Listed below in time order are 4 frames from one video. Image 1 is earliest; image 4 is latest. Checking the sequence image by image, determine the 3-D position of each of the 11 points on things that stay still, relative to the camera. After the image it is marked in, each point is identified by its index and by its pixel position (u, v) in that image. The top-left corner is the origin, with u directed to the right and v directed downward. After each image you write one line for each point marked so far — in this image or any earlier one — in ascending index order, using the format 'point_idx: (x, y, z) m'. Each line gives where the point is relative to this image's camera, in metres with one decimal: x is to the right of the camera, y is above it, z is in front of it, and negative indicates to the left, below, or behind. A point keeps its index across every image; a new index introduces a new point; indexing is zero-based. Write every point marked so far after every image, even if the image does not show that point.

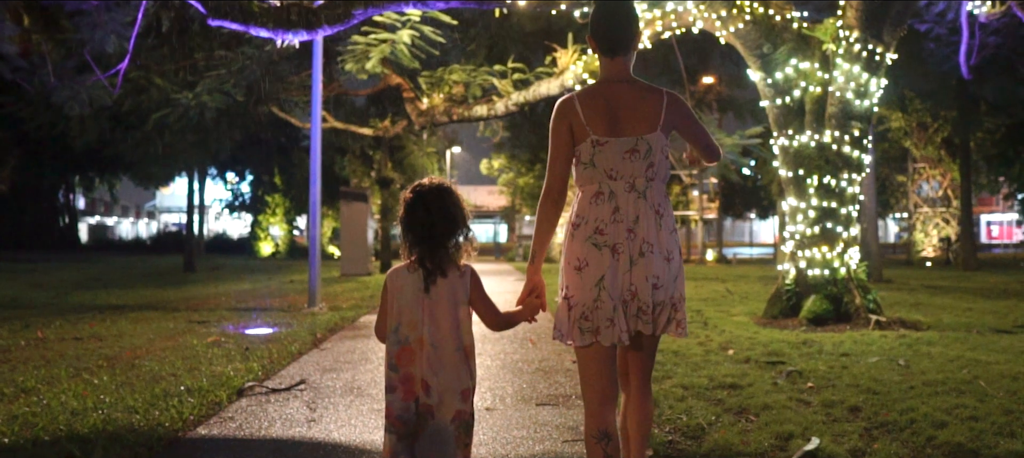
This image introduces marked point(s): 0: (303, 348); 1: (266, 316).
0: (-1.9, -1.1, +9.4) m
1: (-3.0, -1.1, +12.6) m
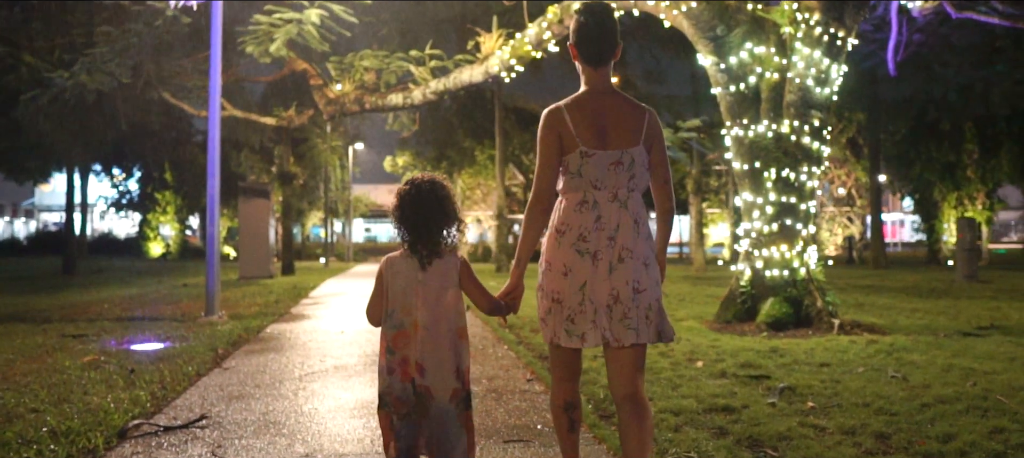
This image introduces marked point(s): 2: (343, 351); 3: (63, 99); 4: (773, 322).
0: (-2.4, -1.1, +7.8) m
1: (-3.8, -1.0, +11.0) m
2: (-1.5, -1.1, +9.2) m
3: (-6.7, +2.0, +15.4) m
4: (+2.8, -1.0, +11.0) m
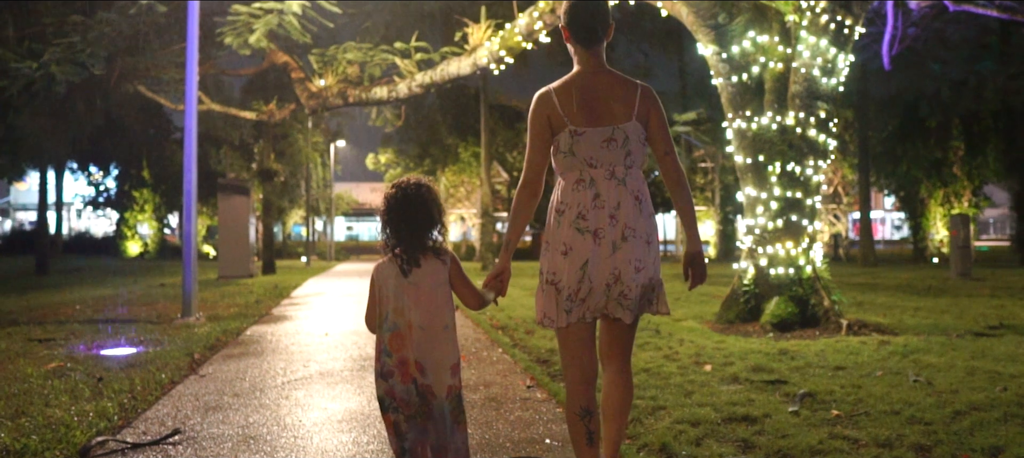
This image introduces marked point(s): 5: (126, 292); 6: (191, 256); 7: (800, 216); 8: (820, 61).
0: (-2.4, -1.0, +7.3) m
1: (-3.9, -1.0, +10.4) m
2: (-1.6, -1.1, +8.7) m
3: (-6.9, +2.0, +14.7) m
4: (+2.7, -1.0, +10.5) m
5: (-6.3, -1.0, +16.8) m
6: (-3.8, -0.3, +12.2) m
7: (+3.0, +0.1, +10.8) m
8: (+3.2, +1.7, +10.6) m
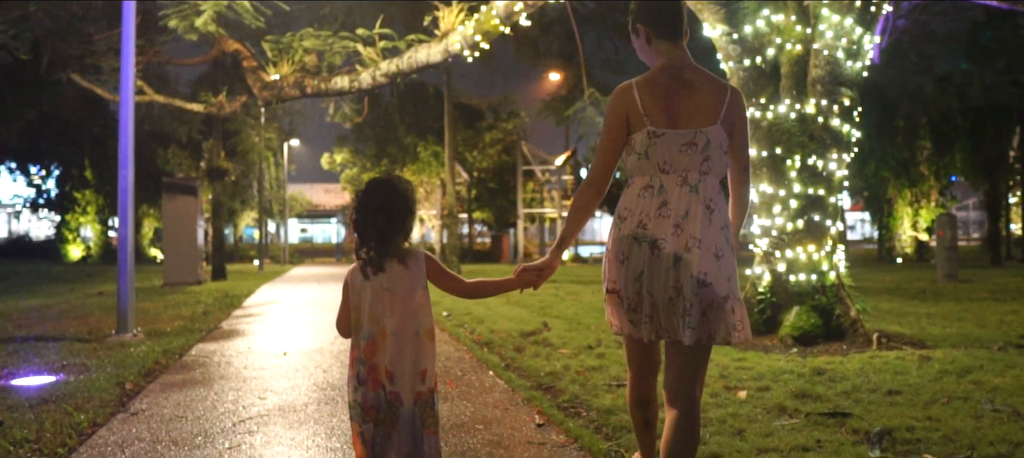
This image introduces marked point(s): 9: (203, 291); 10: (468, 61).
0: (-2.3, -1.1, +5.8) m
1: (-4.0, -1.0, +8.9) m
2: (-1.6, -1.1, +7.3) m
3: (-7.2, +1.9, +13.1) m
4: (+2.6, -1.0, +9.3) m
5: (-6.7, -1.1, +15.1) m
6: (-4.0, -0.3, +10.7) m
7: (+2.9, +0.1, +9.6) m
8: (+3.1, +1.7, +9.4) m
9: (-5.9, -1.2, +19.5) m
10: (-0.6, +2.3, +13.8) m
